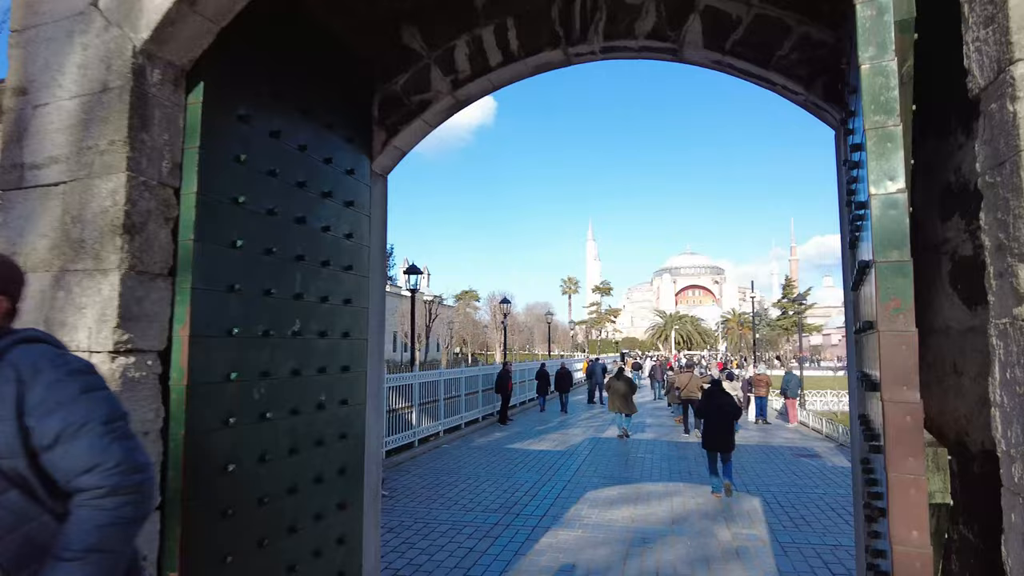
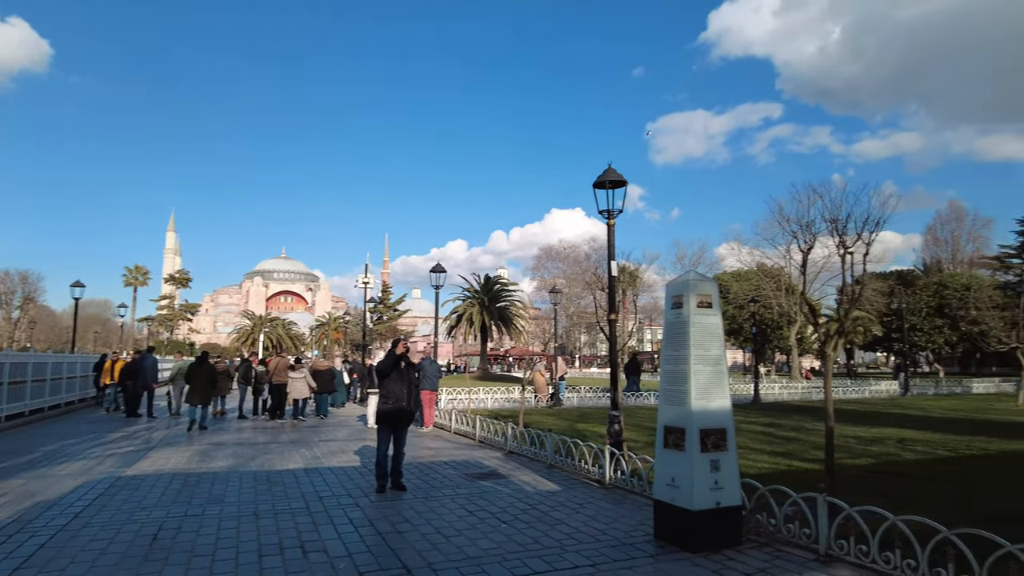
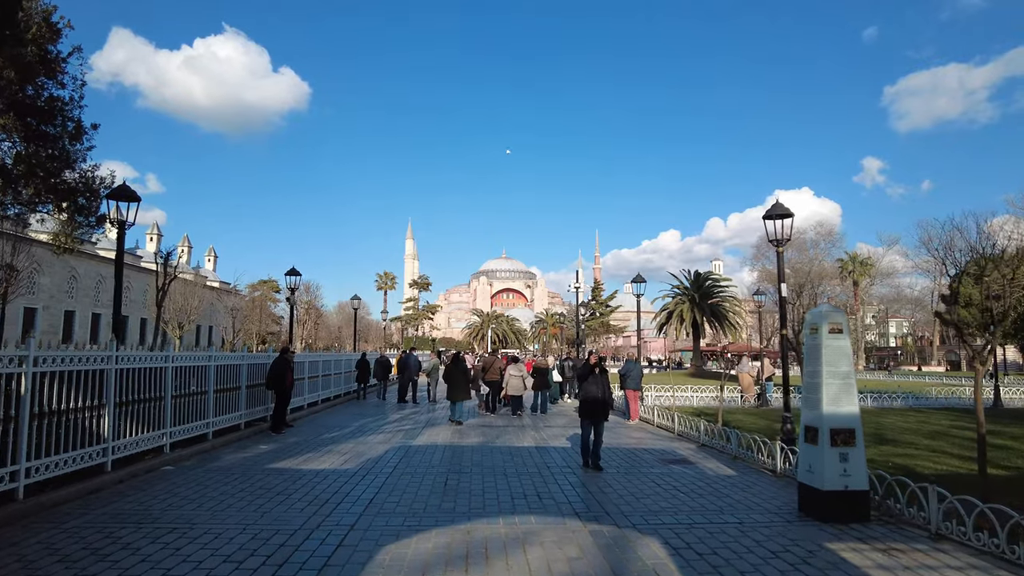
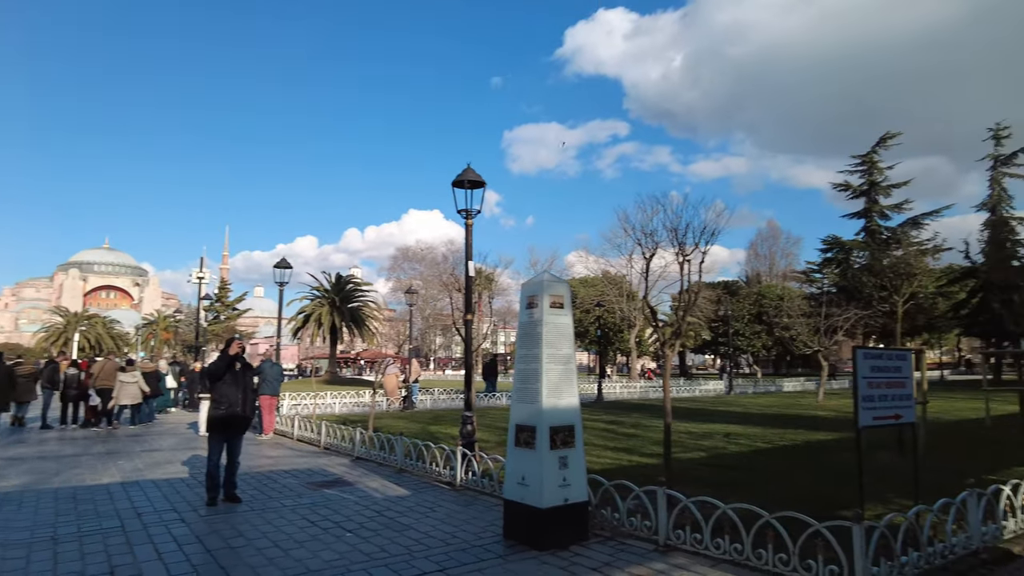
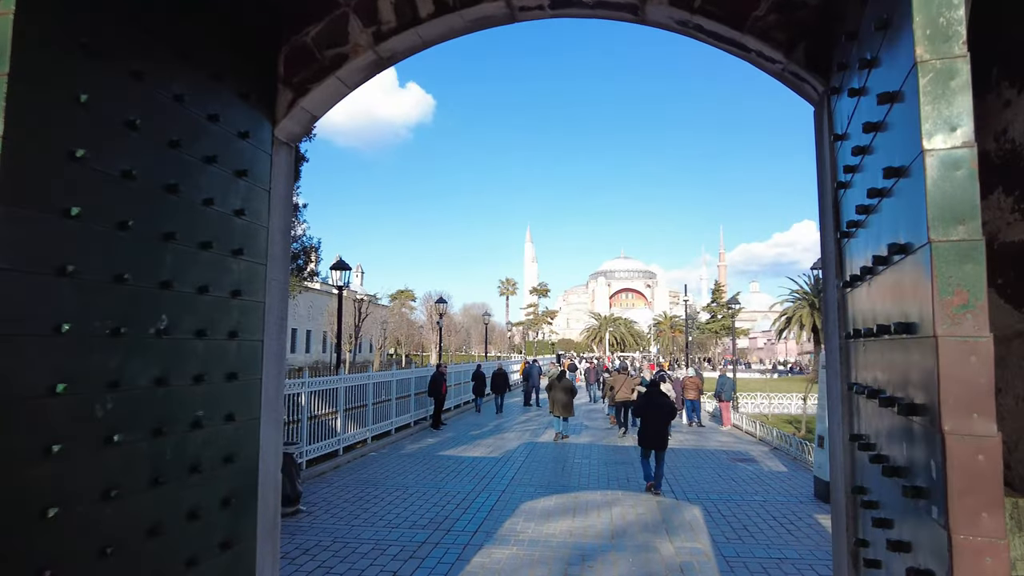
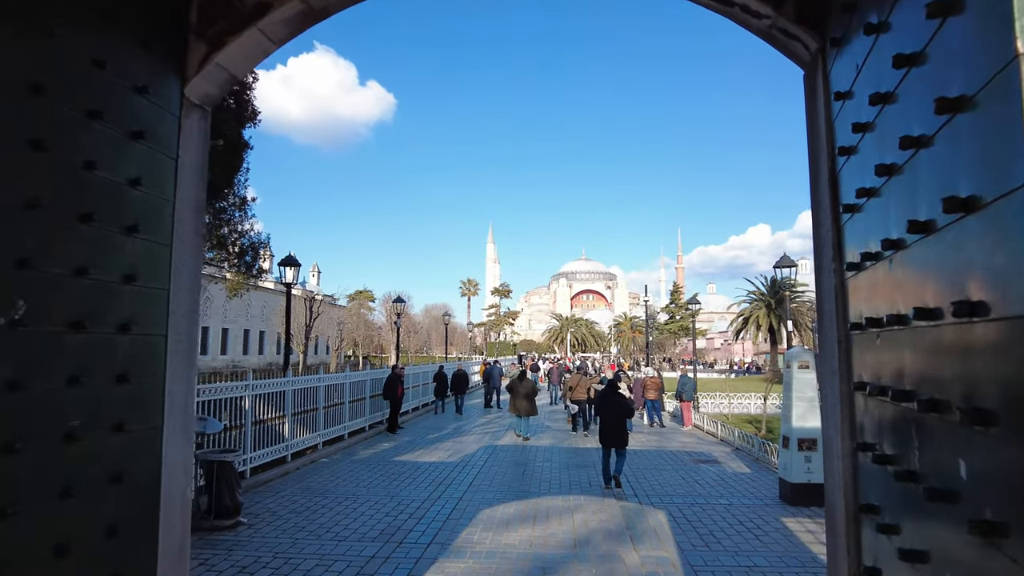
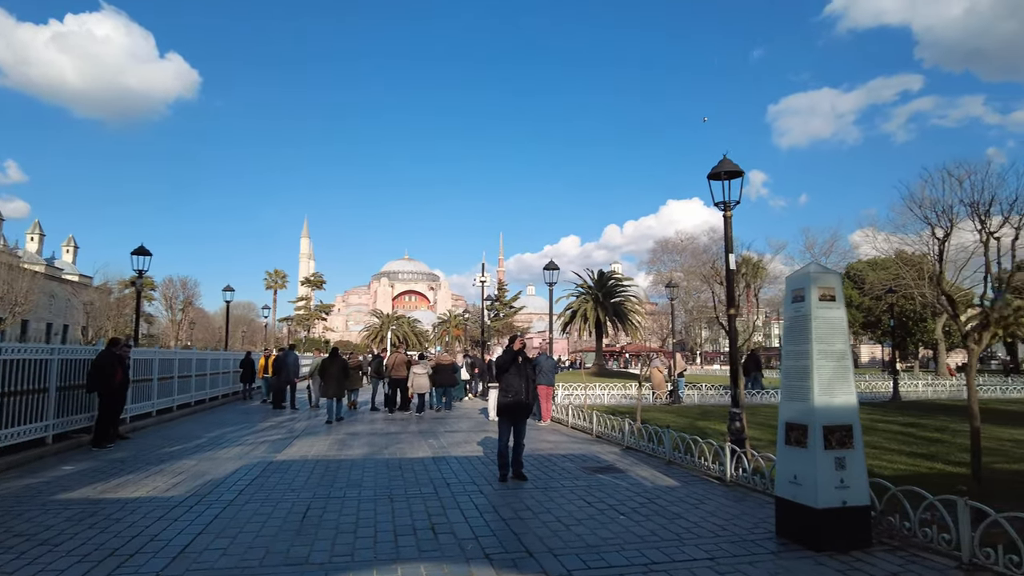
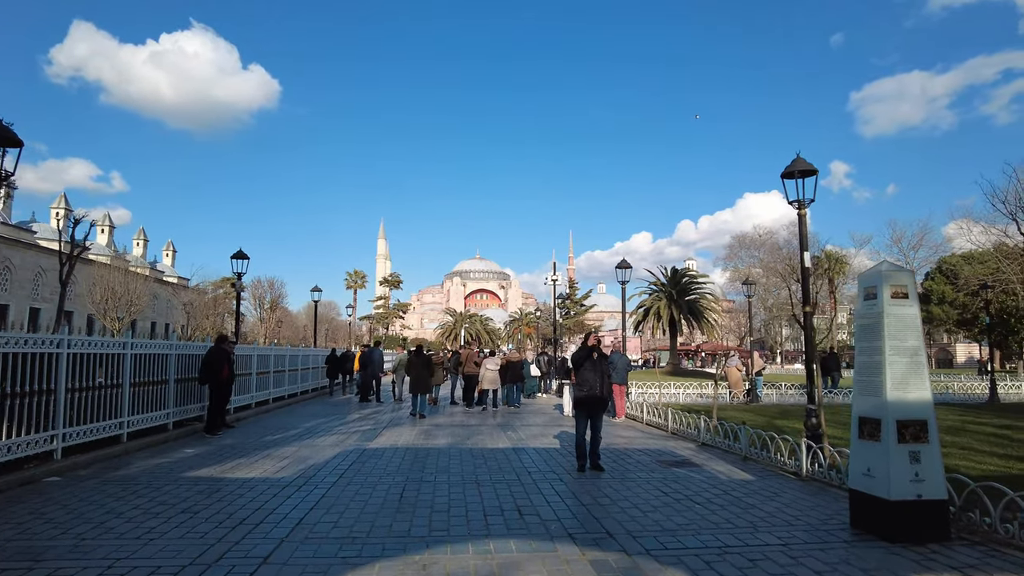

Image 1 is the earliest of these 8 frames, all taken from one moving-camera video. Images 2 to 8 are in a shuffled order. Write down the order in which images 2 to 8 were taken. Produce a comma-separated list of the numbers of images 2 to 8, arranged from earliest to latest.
5, 6, 3, 8, 7, 2, 4
